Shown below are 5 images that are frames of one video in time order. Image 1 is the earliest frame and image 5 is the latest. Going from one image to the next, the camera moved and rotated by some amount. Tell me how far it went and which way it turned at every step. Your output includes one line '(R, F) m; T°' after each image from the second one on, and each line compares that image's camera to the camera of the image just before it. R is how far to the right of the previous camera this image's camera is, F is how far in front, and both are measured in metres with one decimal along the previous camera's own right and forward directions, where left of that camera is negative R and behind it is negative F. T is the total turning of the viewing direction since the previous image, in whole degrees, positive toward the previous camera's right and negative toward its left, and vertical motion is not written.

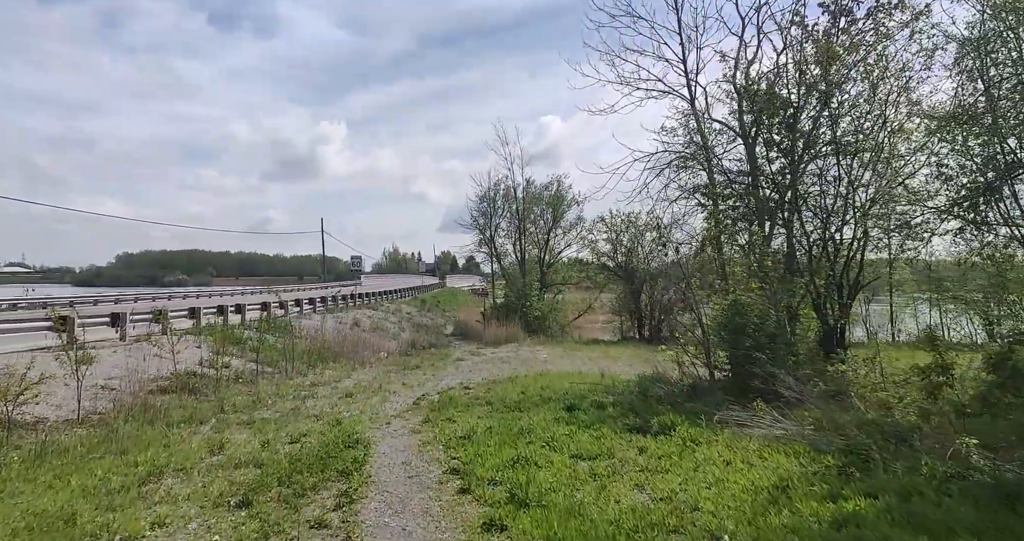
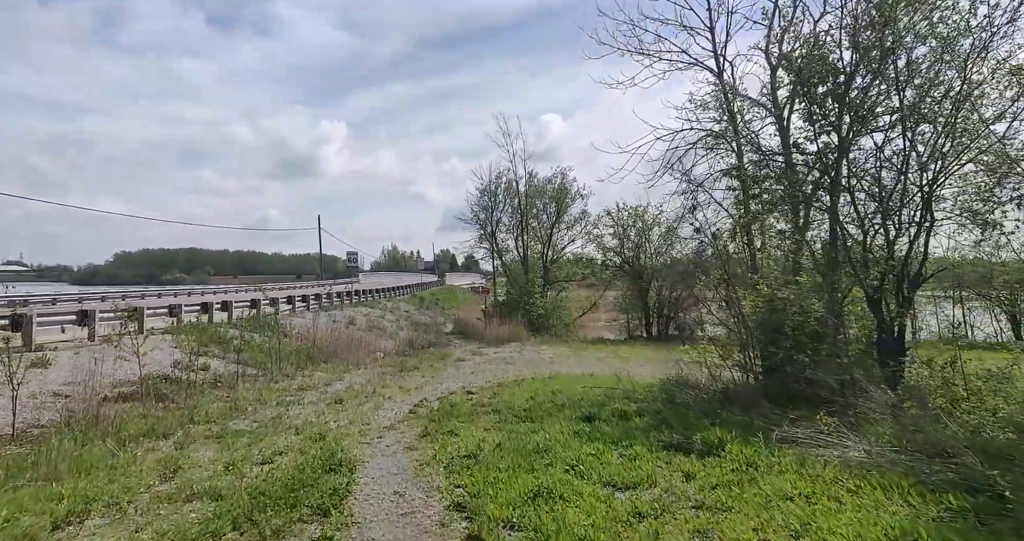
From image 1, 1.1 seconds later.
(-0.2, +1.3) m; 0°
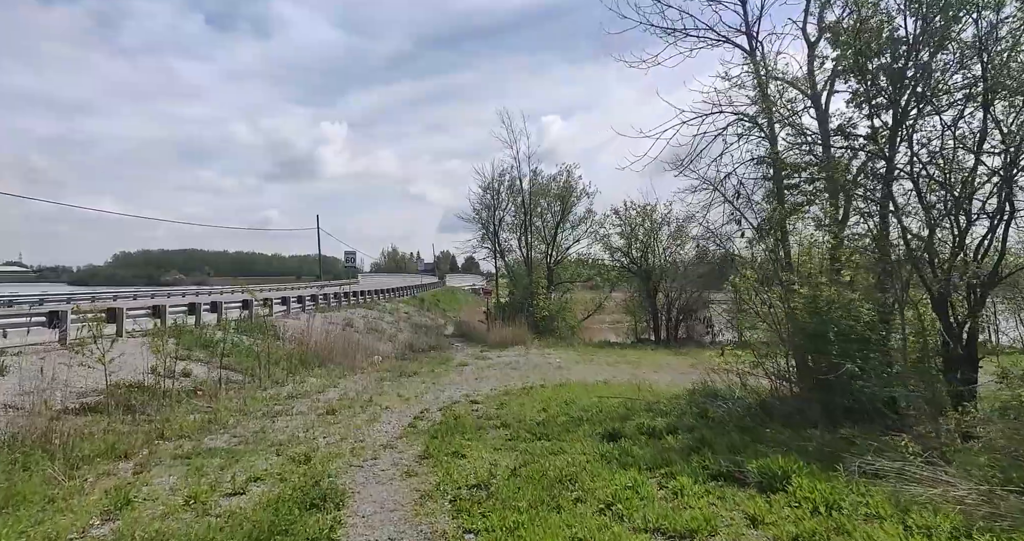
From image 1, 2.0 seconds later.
(-0.2, +1.1) m; 0°
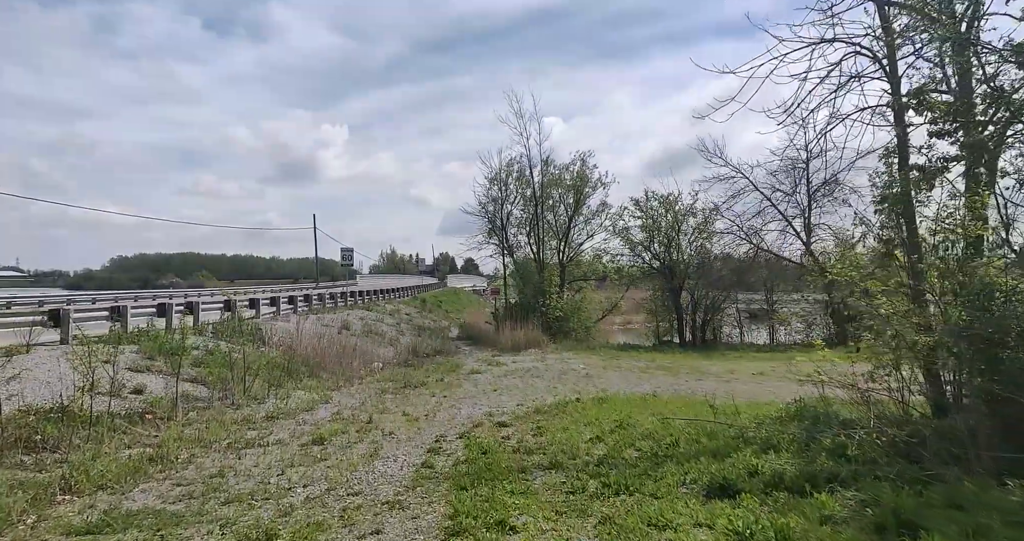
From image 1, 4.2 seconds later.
(-0.6, +2.5) m; 0°
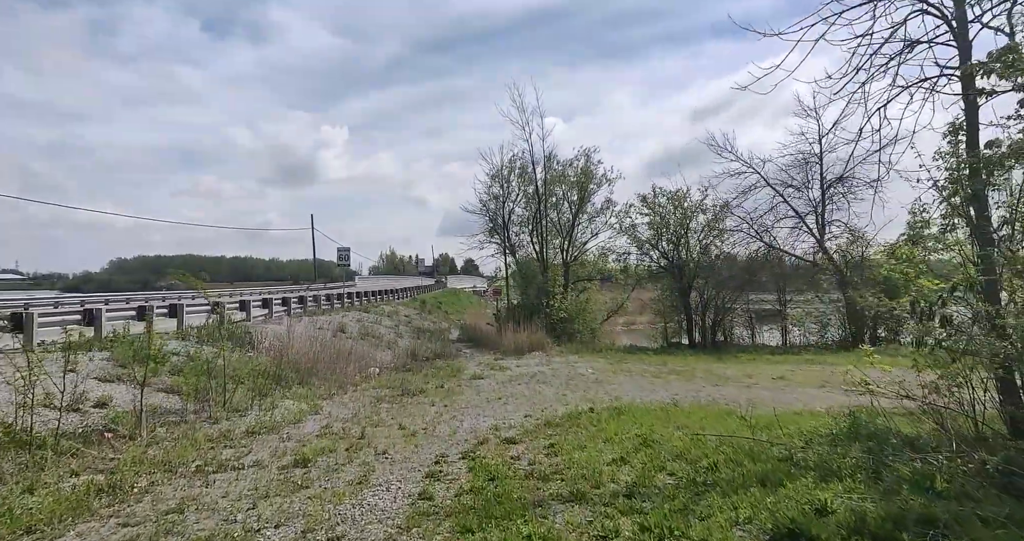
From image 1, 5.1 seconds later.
(-0.1, +1.0) m; 0°
